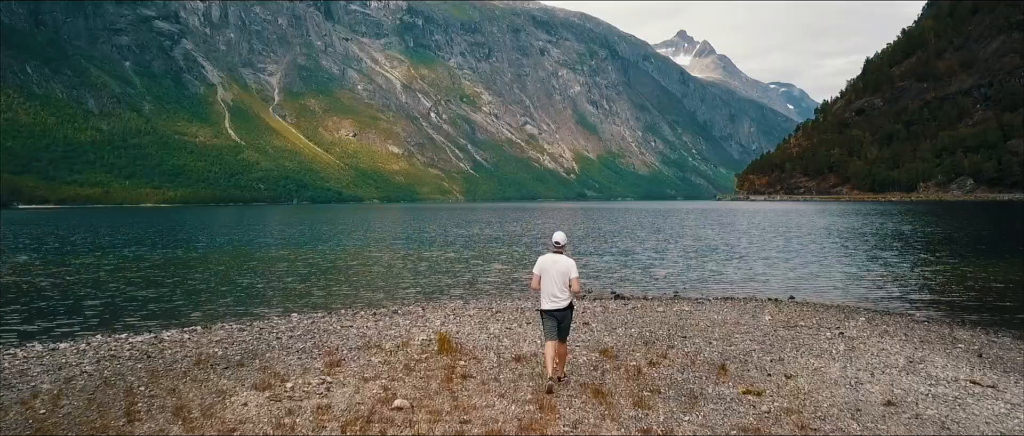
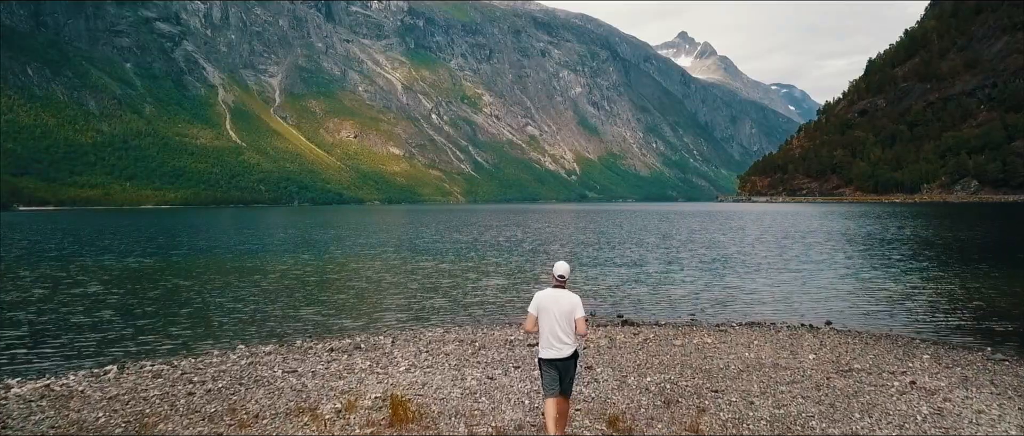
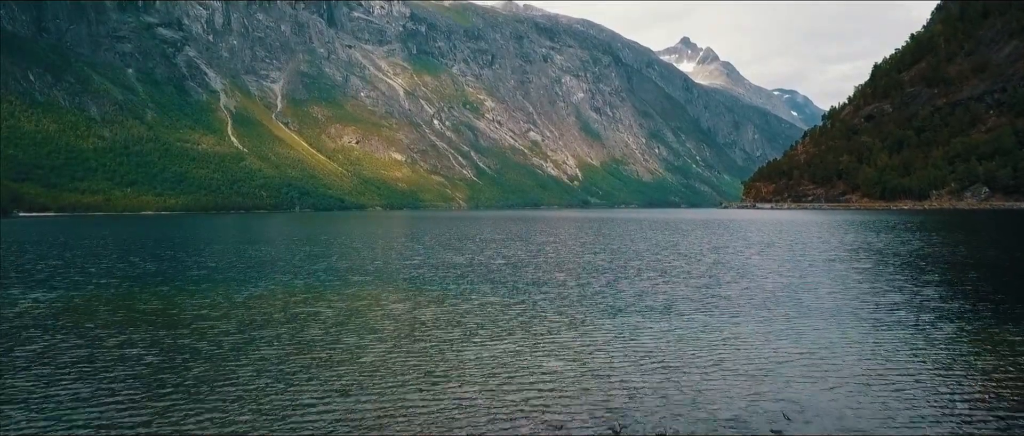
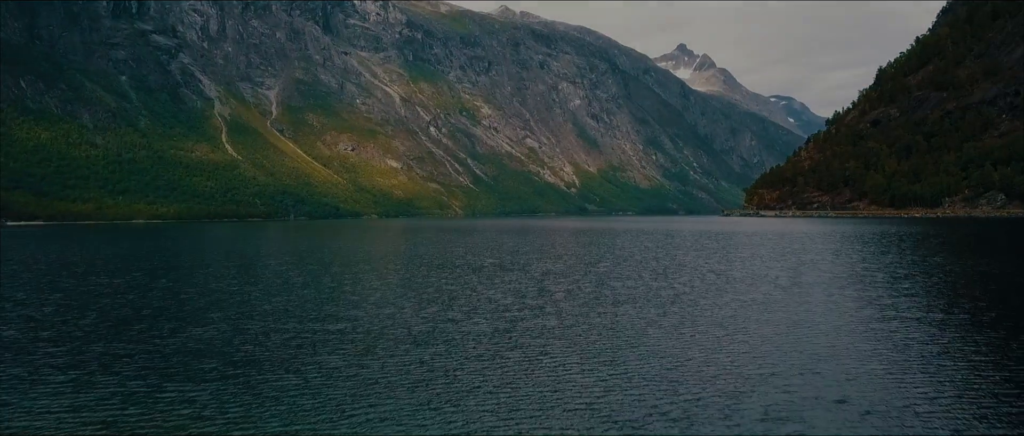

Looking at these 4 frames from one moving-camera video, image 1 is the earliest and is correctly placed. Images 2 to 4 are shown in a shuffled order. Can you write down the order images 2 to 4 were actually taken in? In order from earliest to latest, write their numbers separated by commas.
2, 3, 4
